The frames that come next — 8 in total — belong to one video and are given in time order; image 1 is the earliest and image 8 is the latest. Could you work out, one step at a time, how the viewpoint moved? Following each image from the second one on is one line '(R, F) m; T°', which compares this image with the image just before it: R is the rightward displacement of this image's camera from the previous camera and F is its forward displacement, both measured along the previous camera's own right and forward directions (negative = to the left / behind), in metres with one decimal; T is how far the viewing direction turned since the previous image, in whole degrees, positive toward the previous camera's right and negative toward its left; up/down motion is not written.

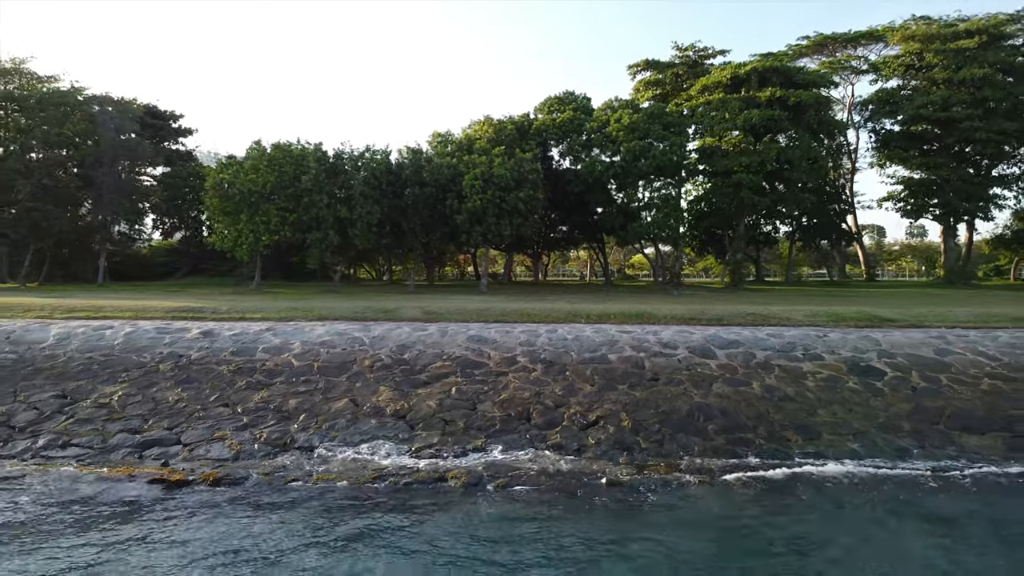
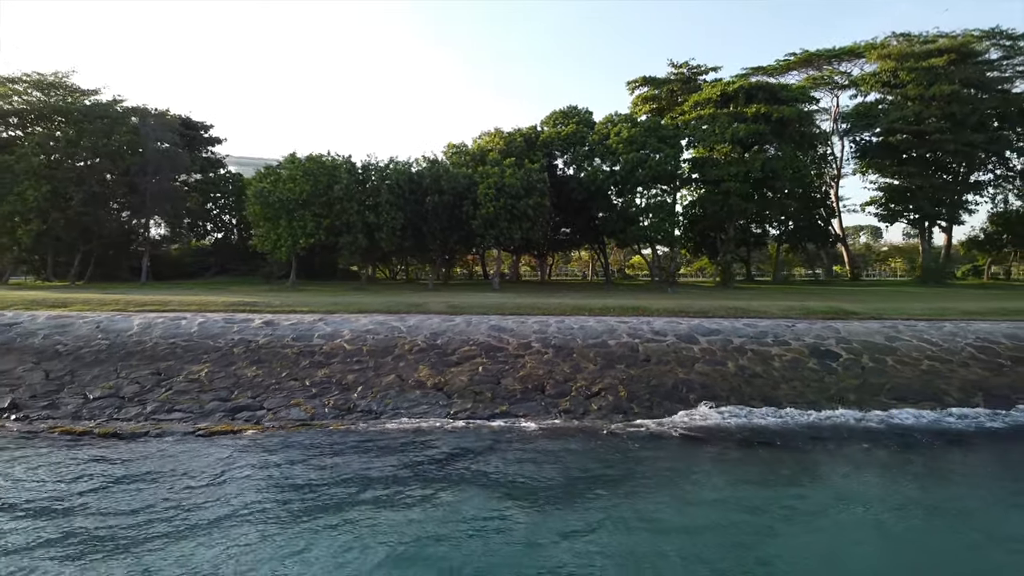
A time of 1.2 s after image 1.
(-0.3, -2.0) m; 0°
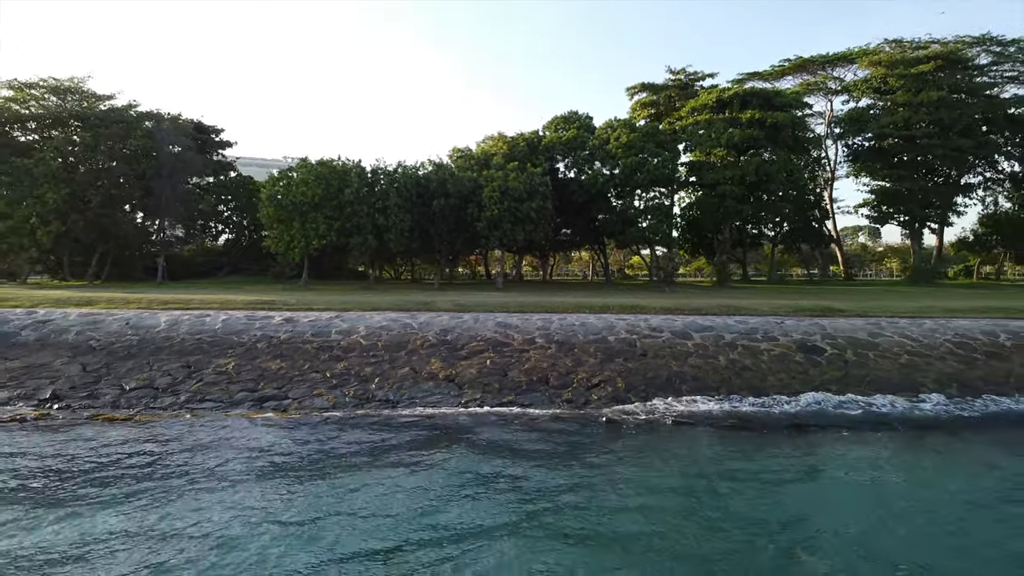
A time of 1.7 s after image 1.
(-0.1, -0.8) m; 0°
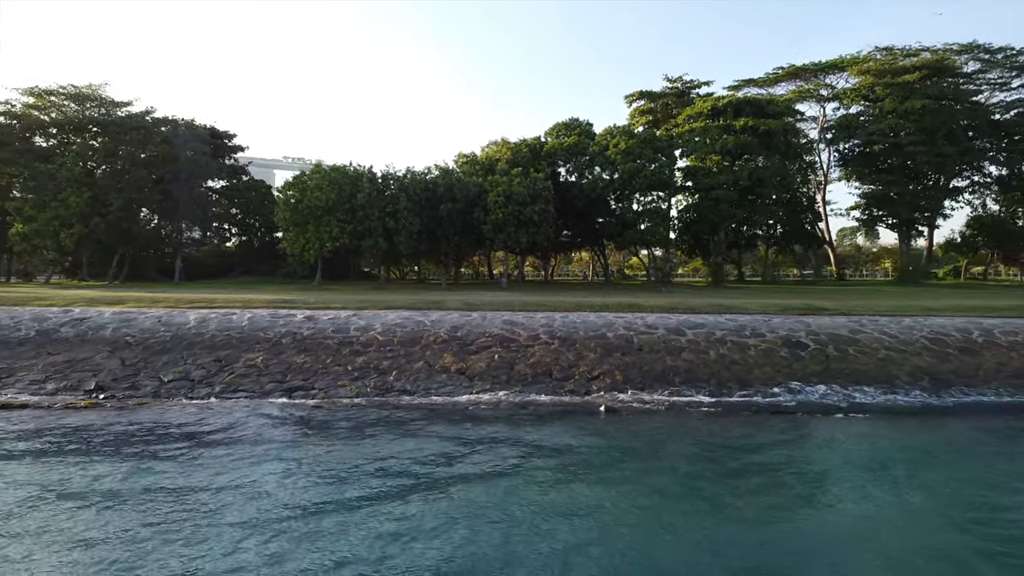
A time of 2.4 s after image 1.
(-0.1, -1.0) m; 0°
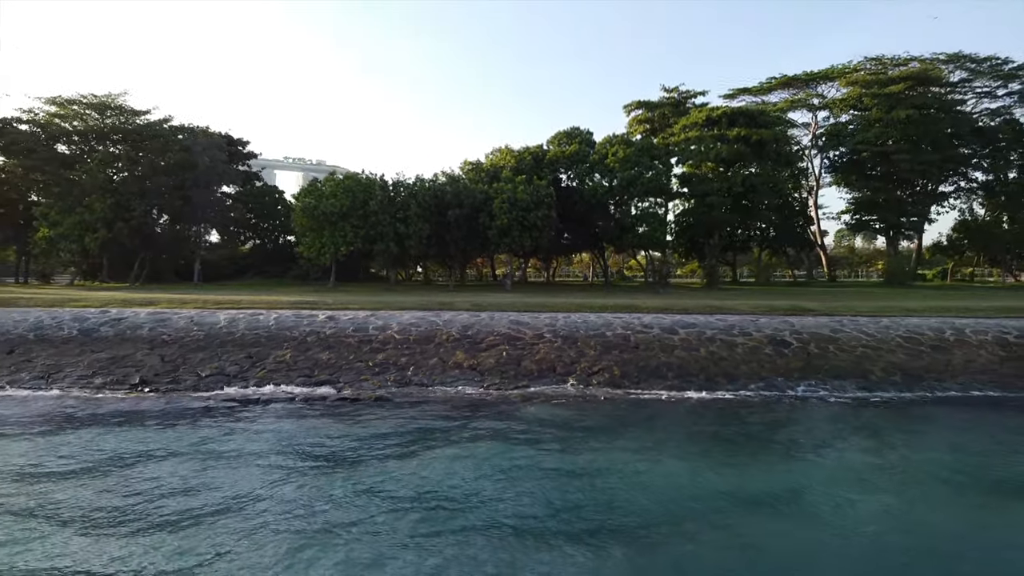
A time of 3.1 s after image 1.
(-0.2, -1.2) m; 0°
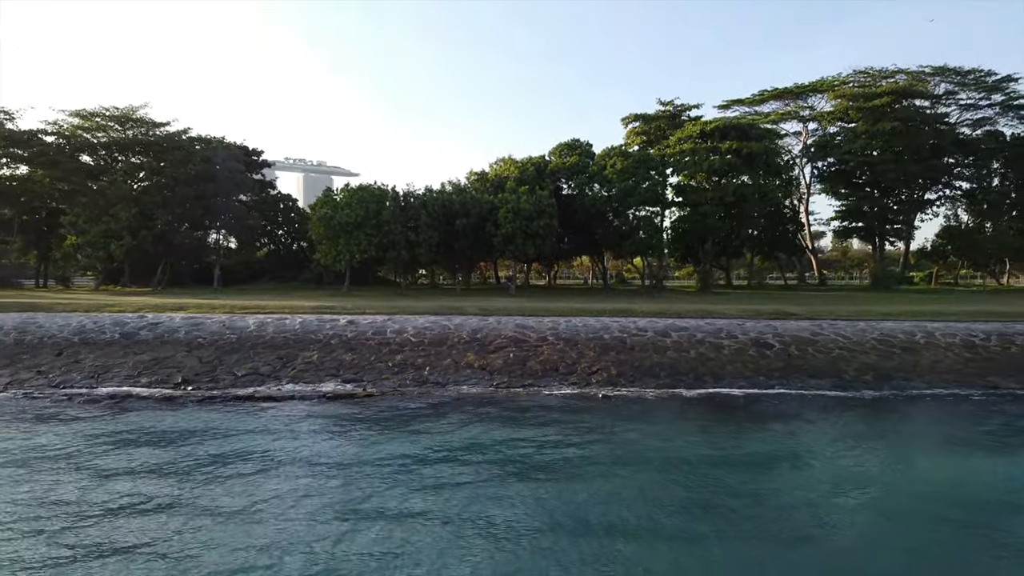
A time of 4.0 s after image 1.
(-0.2, -1.5) m; 0°
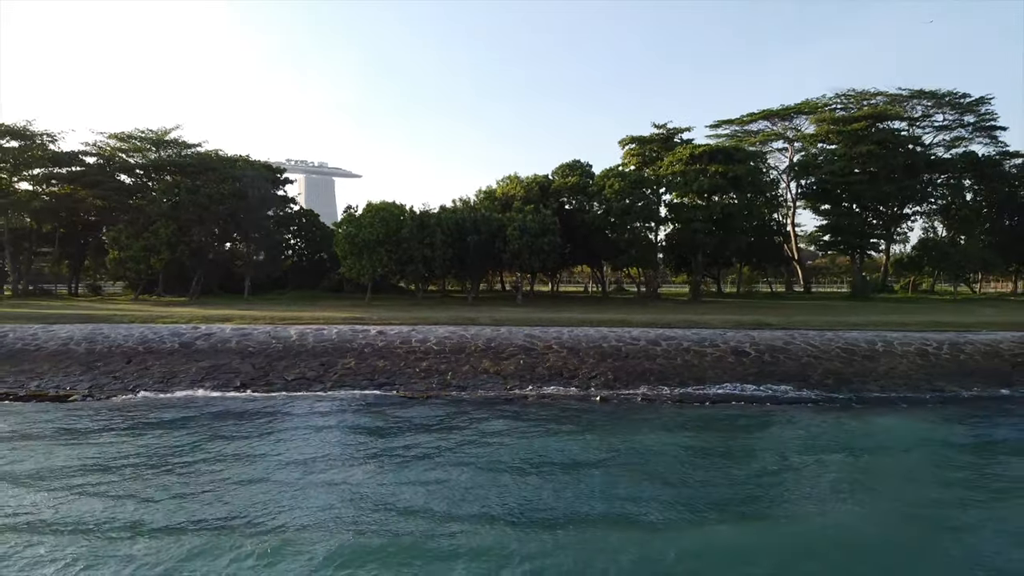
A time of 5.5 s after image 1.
(-0.3, -2.5) m; 0°
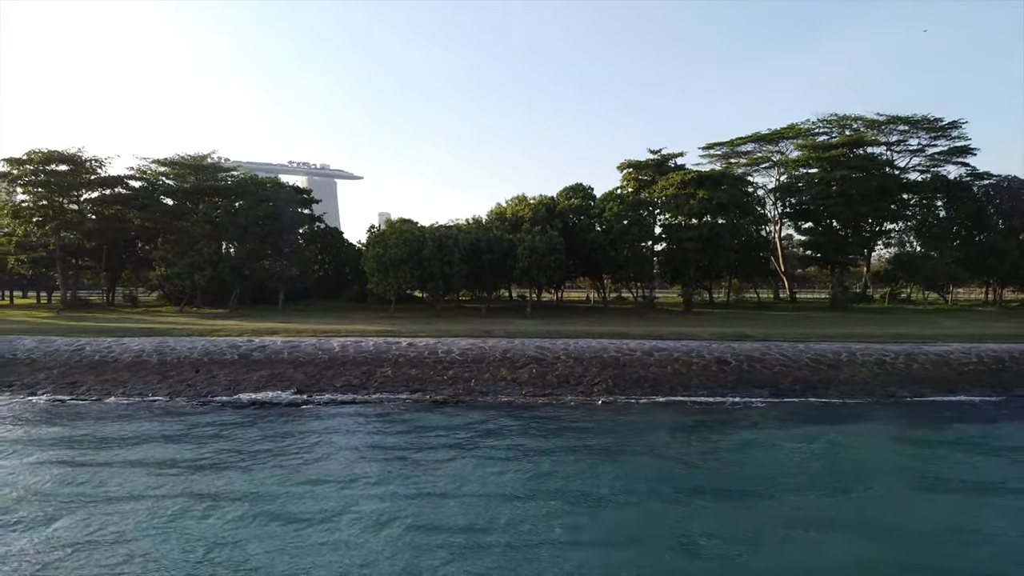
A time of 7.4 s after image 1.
(-0.5, -3.2) m; 0°
